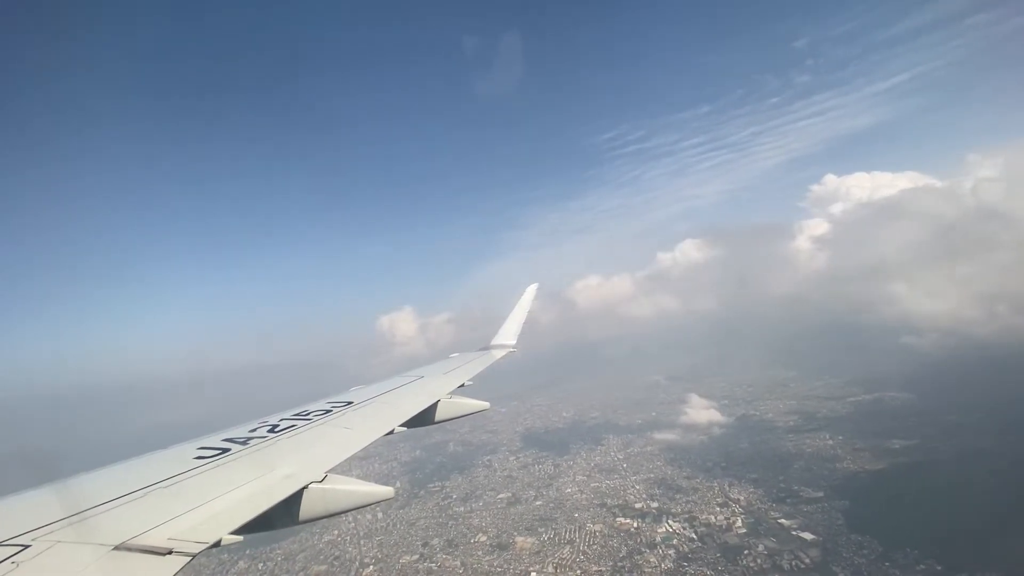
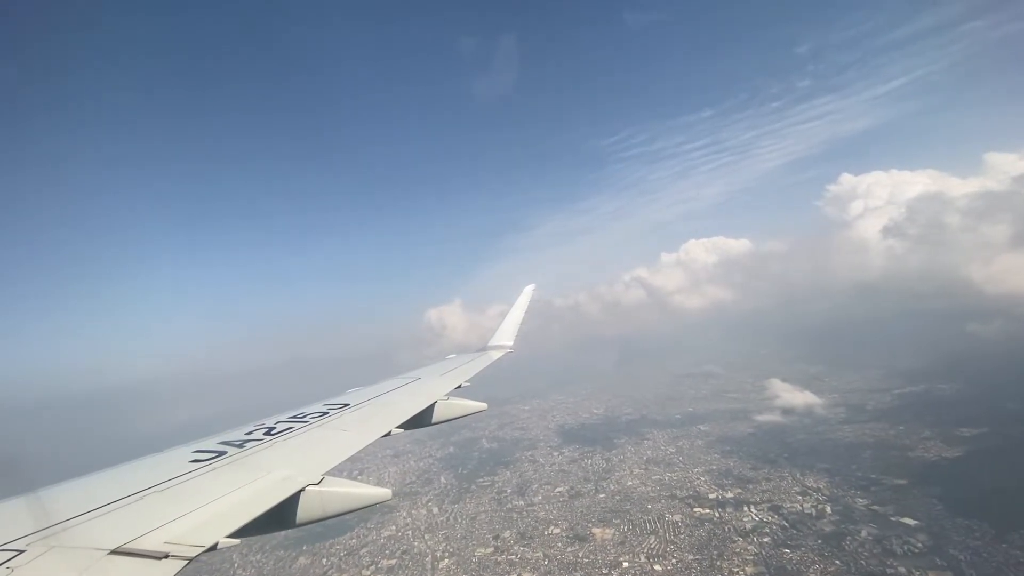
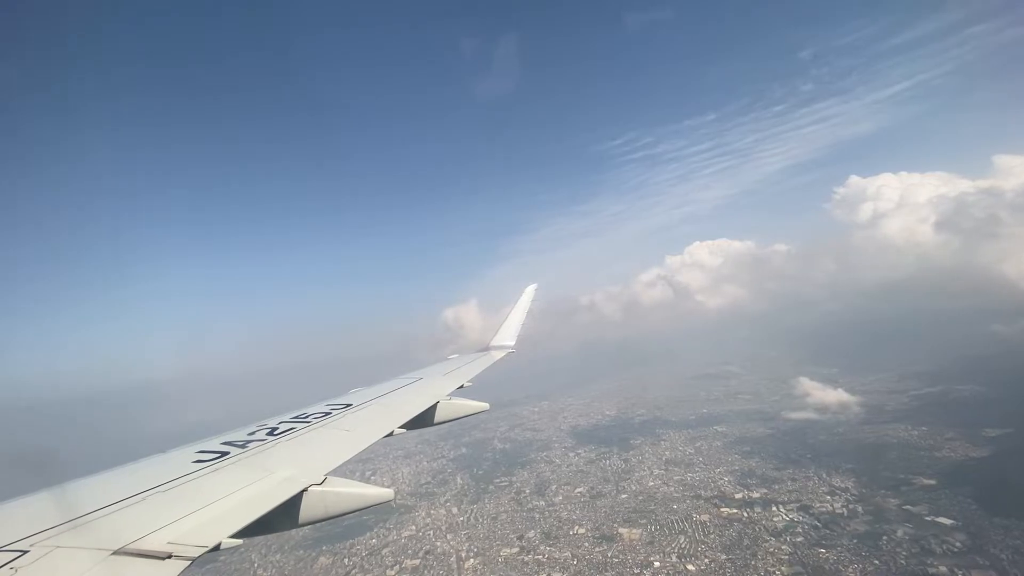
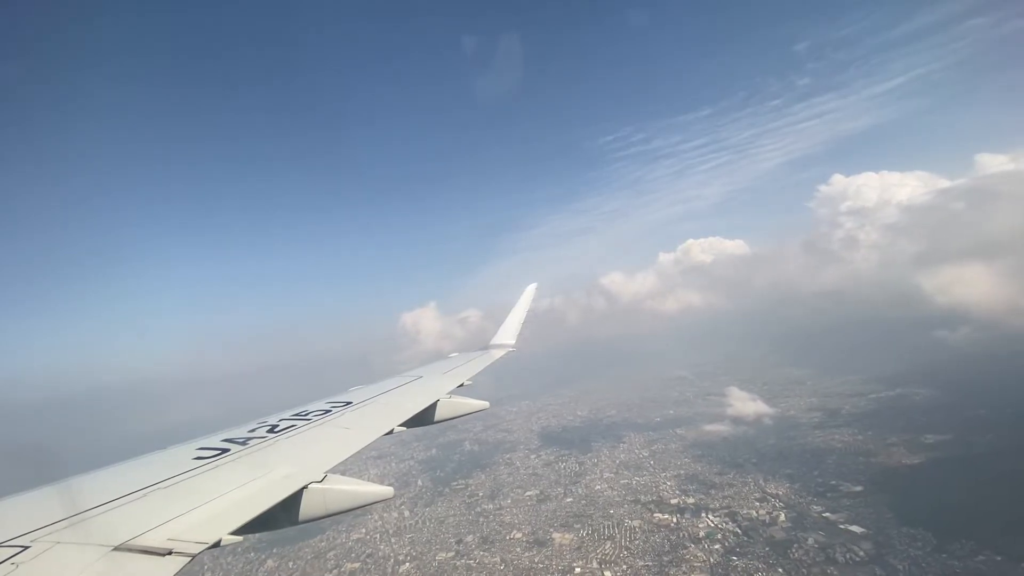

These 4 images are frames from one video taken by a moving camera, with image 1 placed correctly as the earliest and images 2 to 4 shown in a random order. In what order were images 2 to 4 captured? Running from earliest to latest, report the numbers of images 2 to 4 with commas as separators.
4, 2, 3
